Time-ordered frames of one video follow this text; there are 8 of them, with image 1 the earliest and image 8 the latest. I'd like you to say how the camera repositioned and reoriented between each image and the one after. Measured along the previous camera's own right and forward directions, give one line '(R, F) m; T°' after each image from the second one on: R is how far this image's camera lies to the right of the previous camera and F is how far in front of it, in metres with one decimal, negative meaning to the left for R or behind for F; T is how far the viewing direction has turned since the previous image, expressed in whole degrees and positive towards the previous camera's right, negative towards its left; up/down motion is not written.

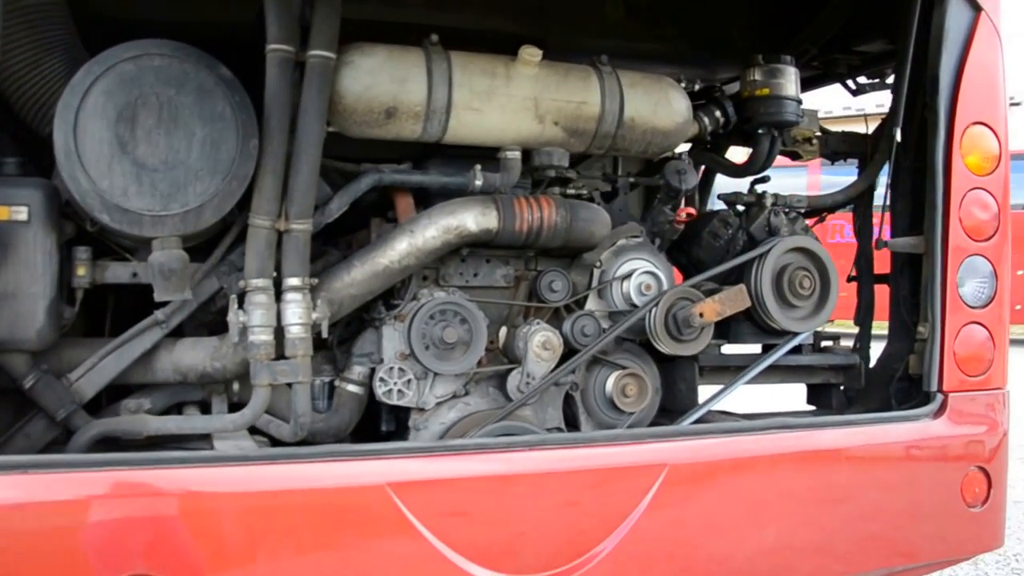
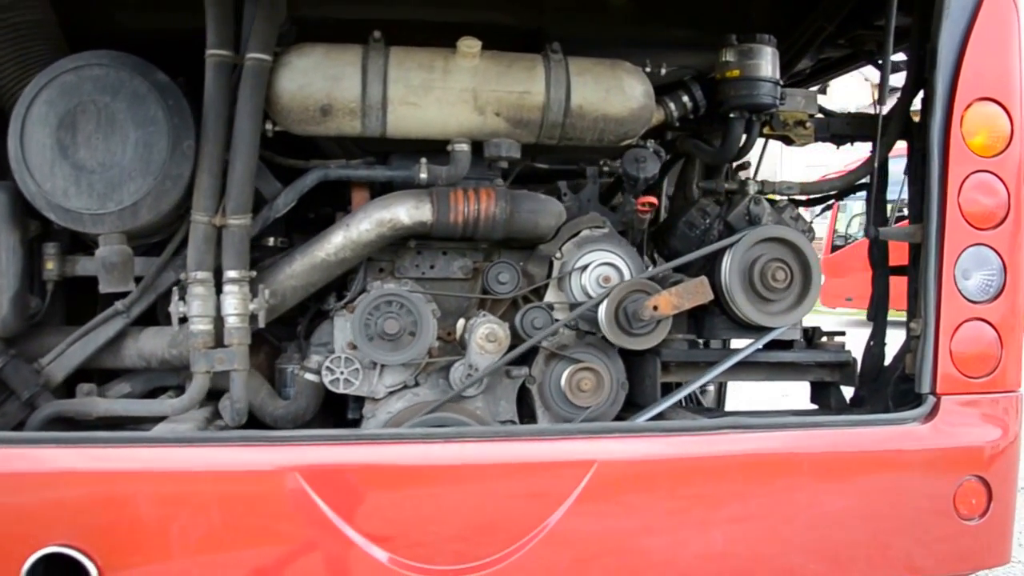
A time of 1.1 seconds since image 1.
(+0.6, +0.1) m; -12°
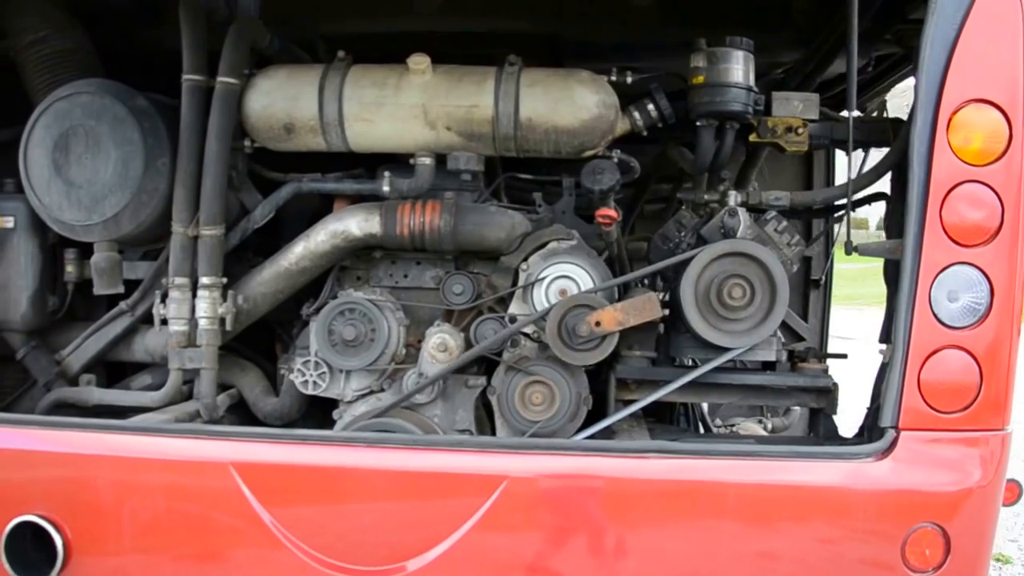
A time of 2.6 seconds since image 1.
(+0.8, +0.1) m; -15°
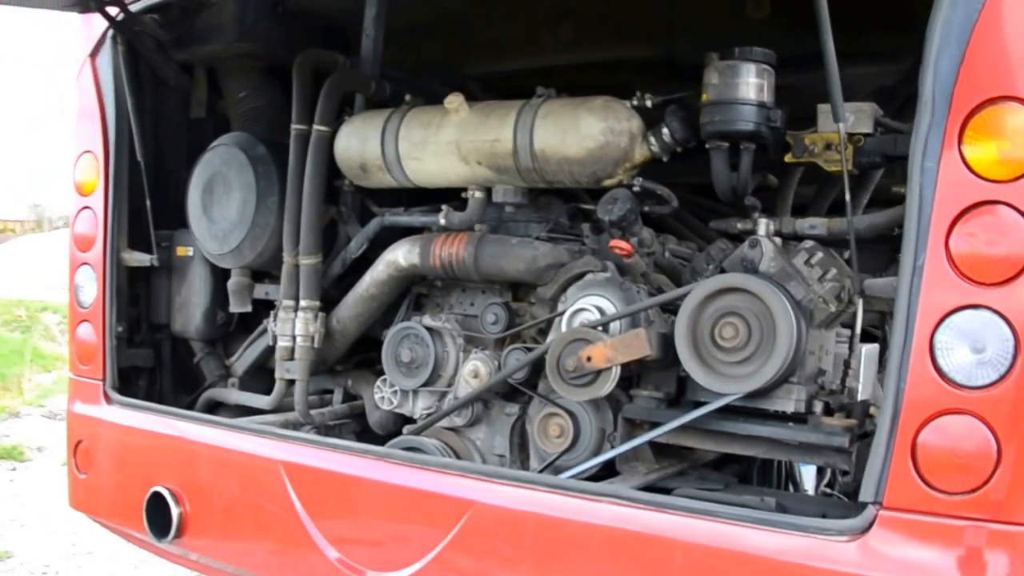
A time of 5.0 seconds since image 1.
(+1.1, +0.2) m; -28°
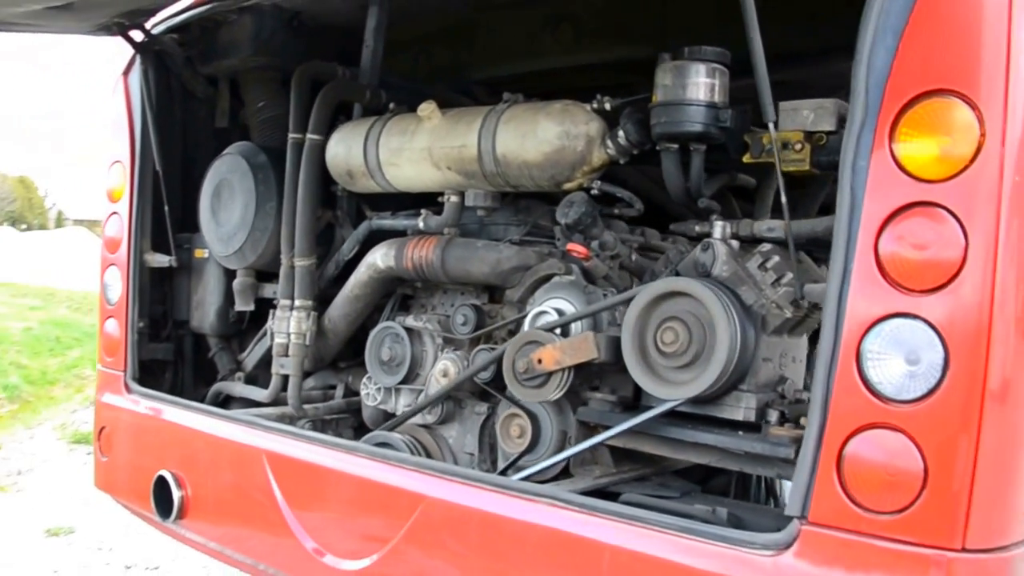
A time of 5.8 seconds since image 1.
(+0.4, 0.0) m; -7°
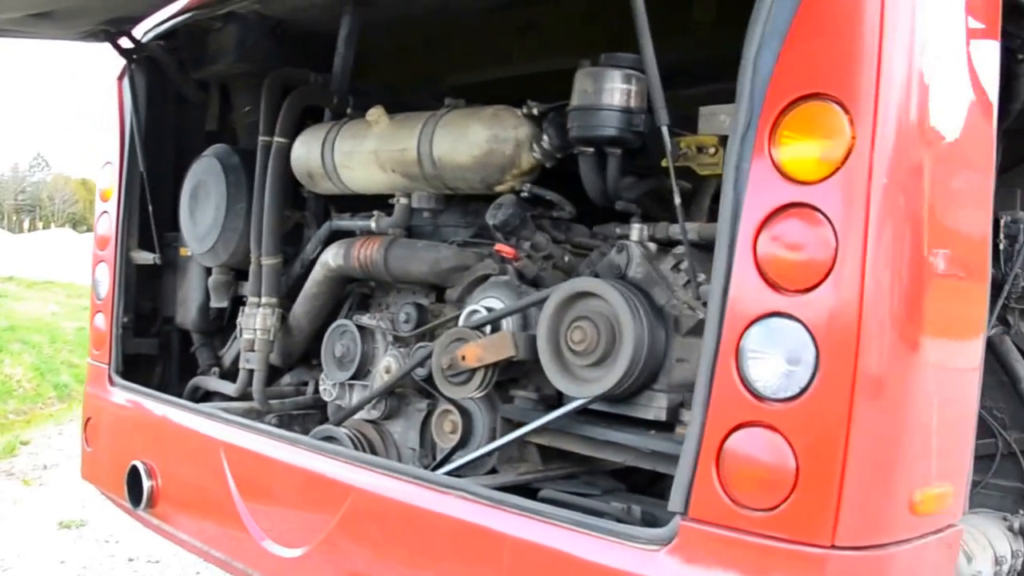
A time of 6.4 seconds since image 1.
(+0.3, 0.0) m; -4°
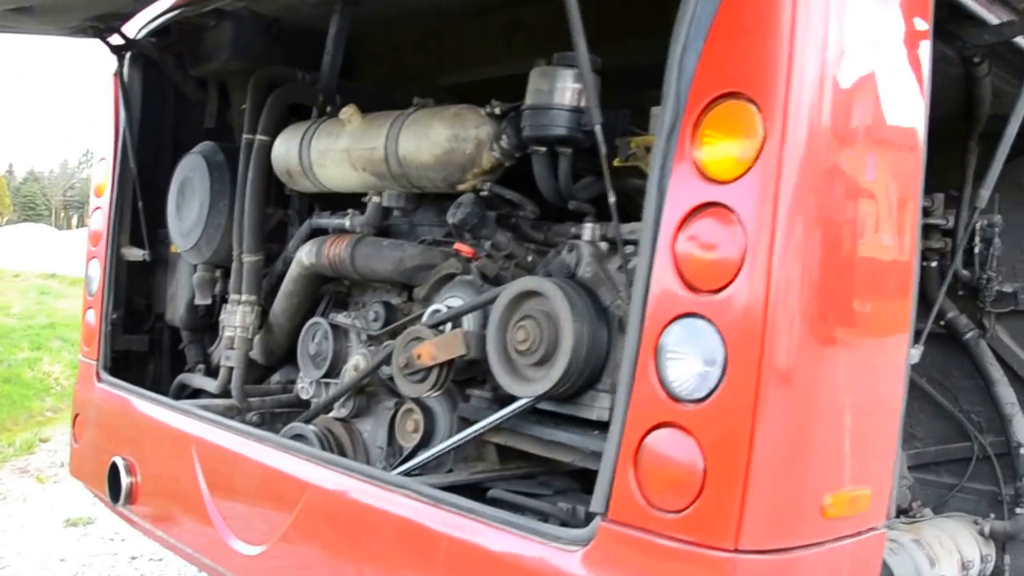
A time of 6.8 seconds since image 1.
(+0.2, 0.0) m; -3°
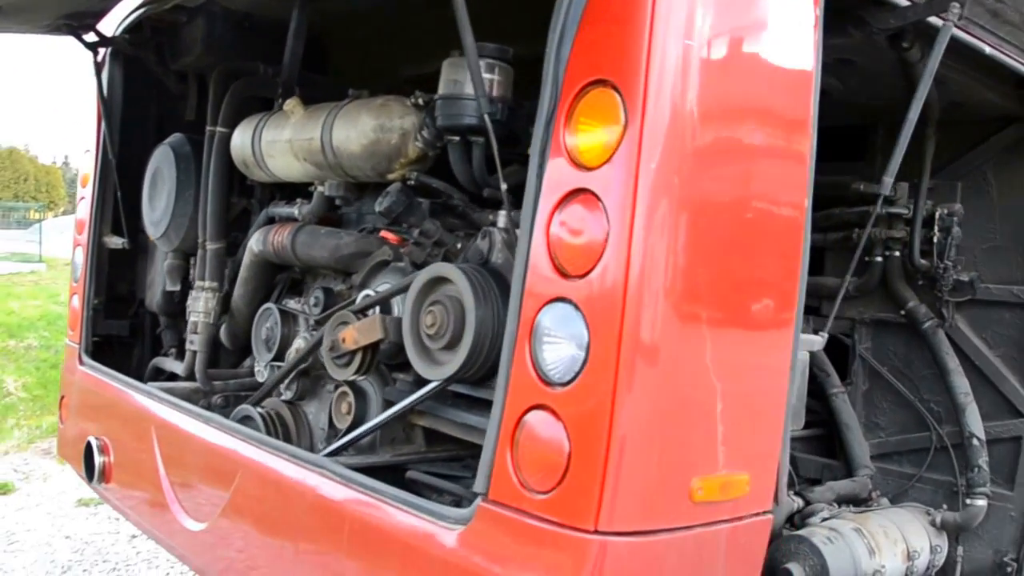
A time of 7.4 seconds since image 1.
(+0.3, 0.0) m; -3°
